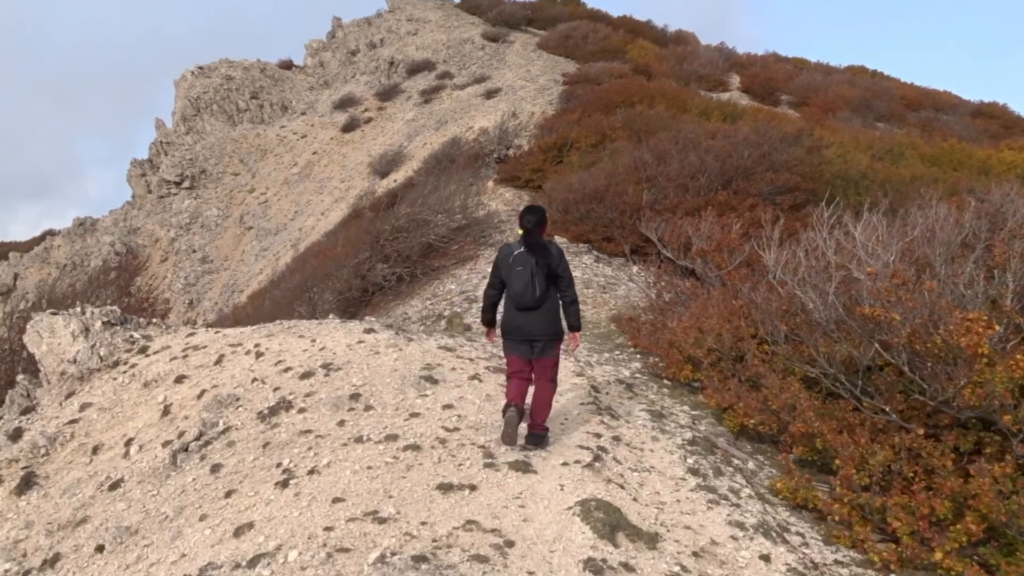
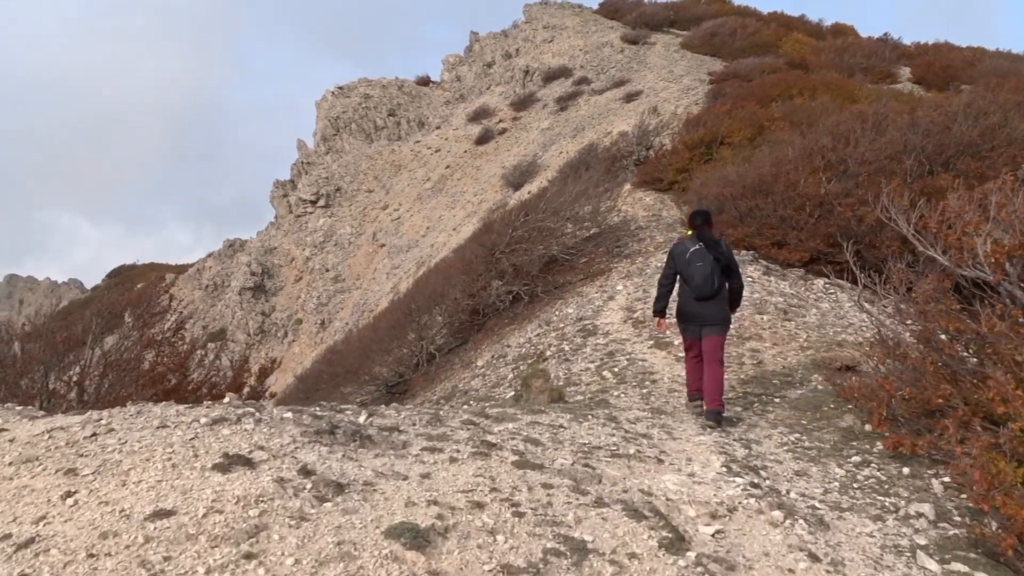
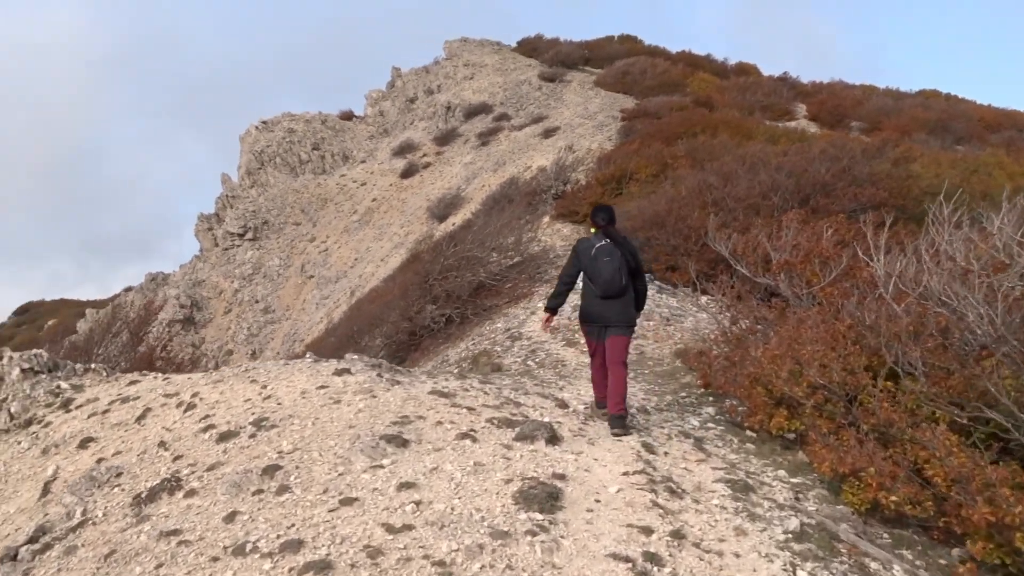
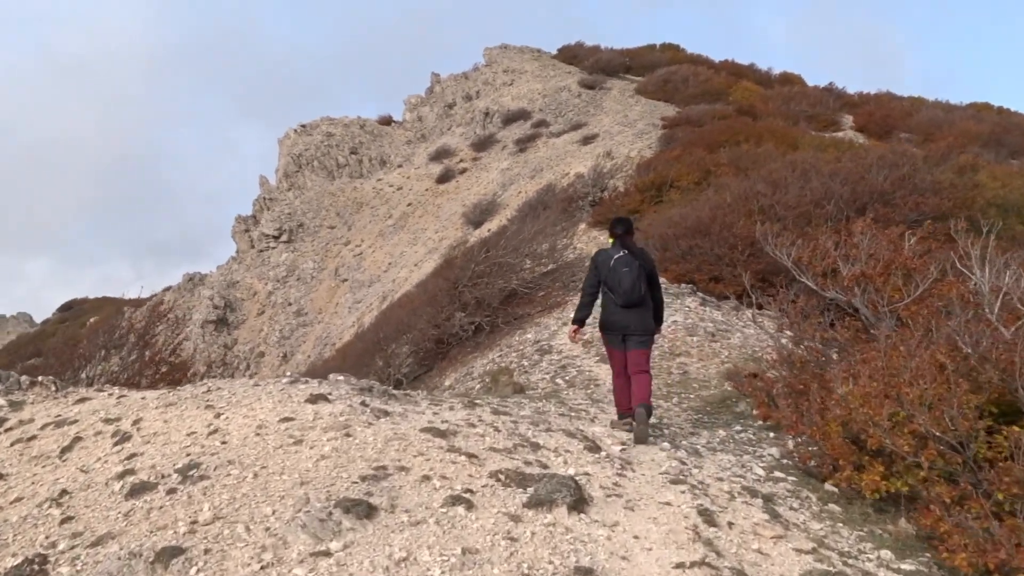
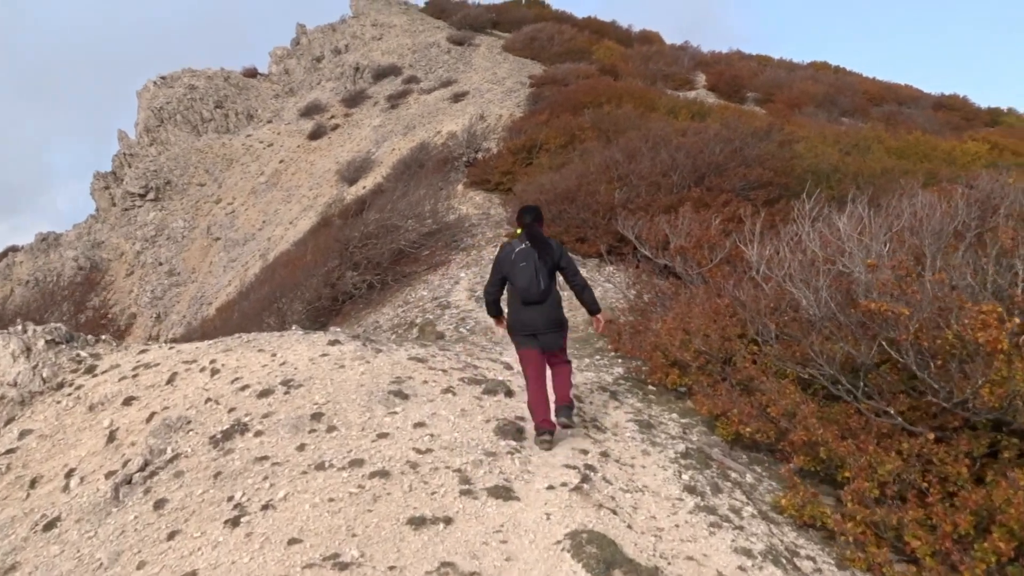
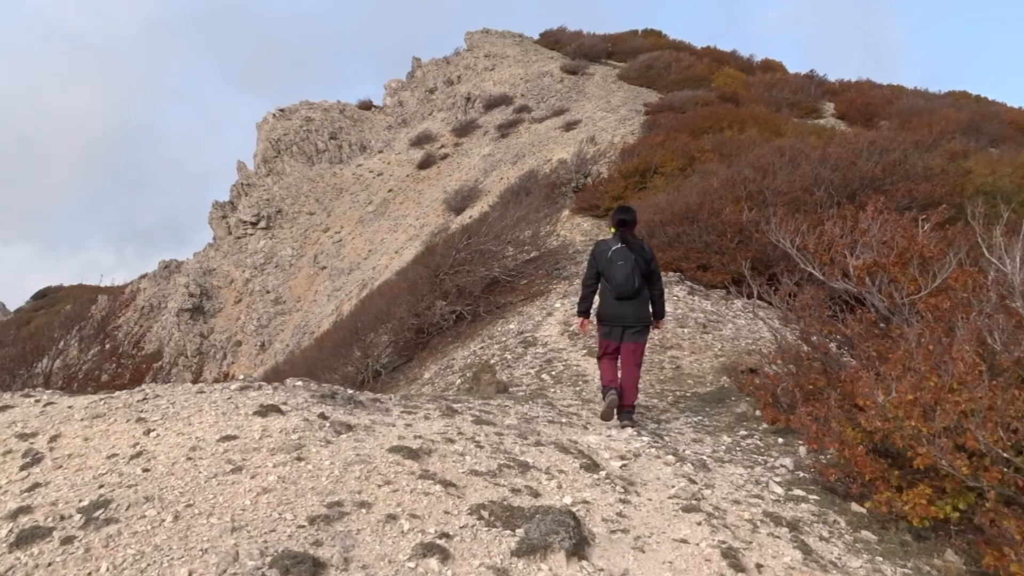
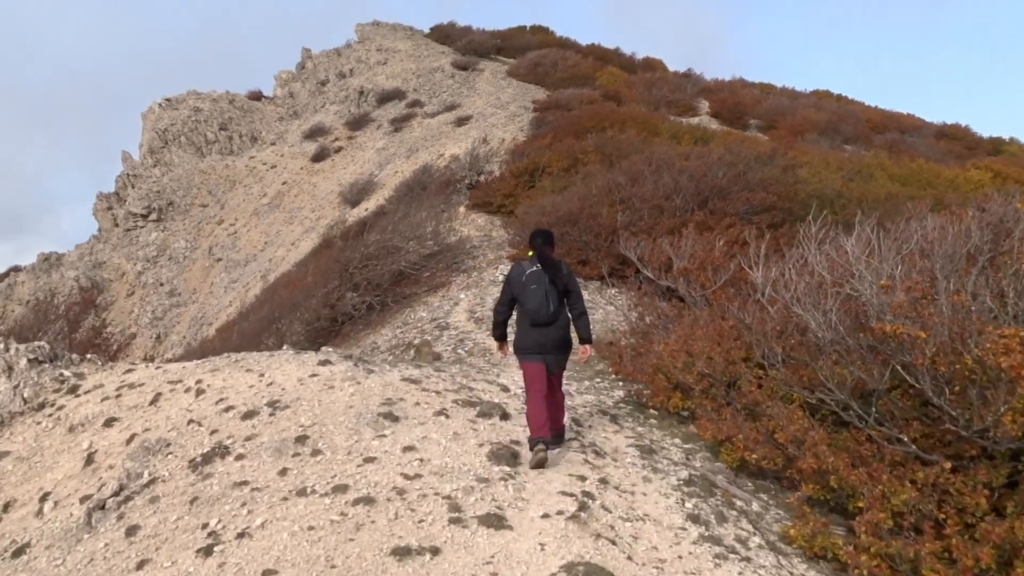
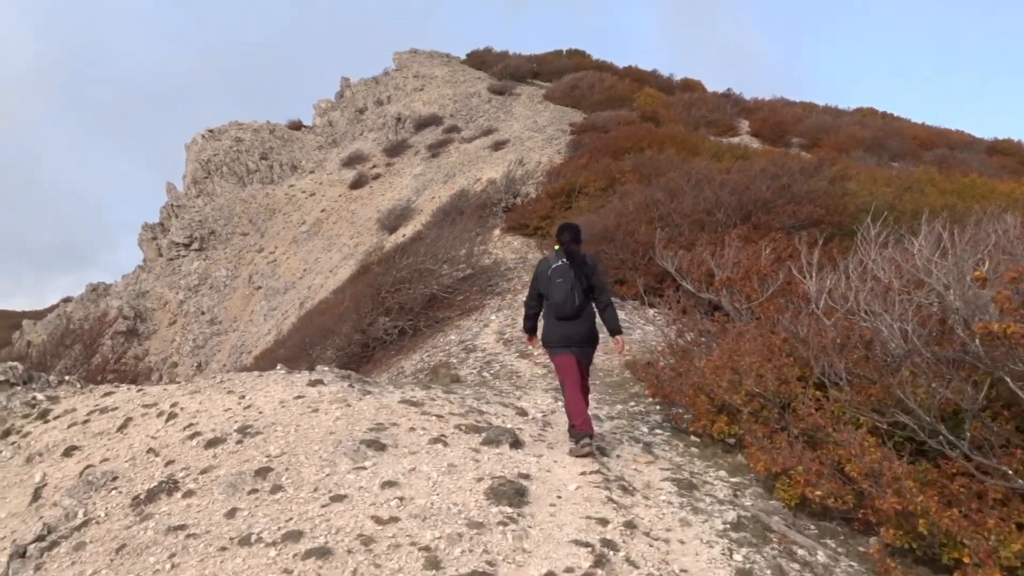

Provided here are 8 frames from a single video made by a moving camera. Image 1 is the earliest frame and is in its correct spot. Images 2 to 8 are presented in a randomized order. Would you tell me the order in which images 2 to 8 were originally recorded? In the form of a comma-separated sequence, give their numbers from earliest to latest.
5, 7, 8, 3, 4, 6, 2
